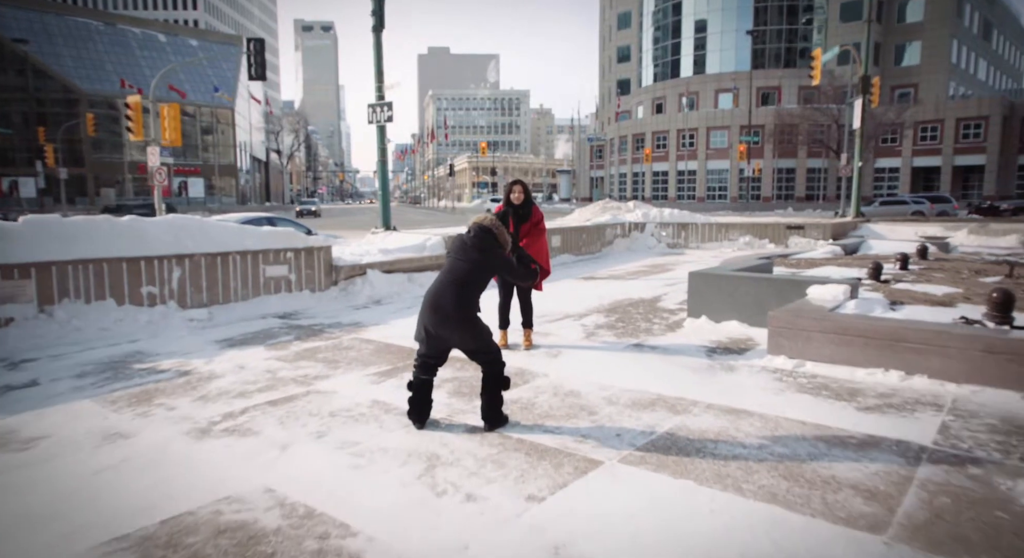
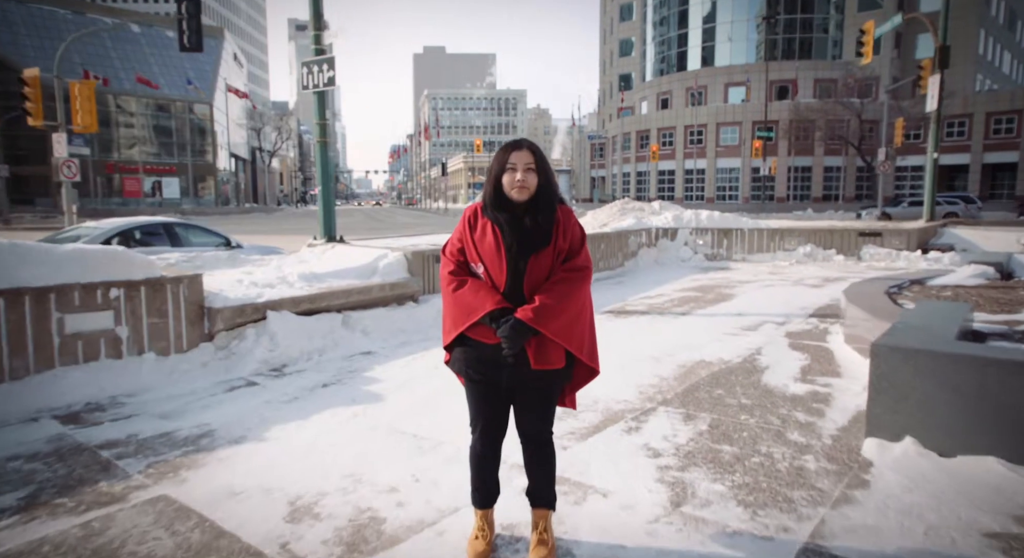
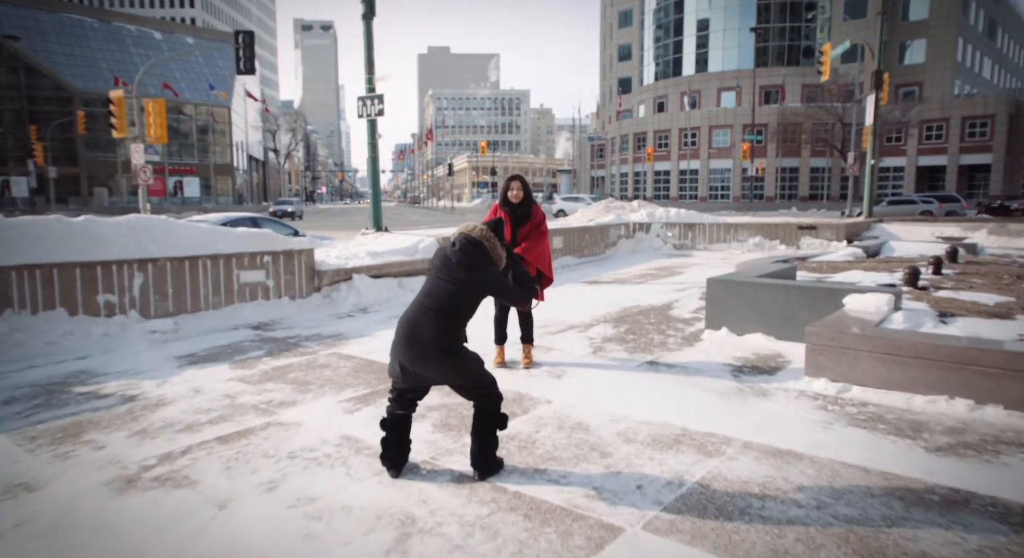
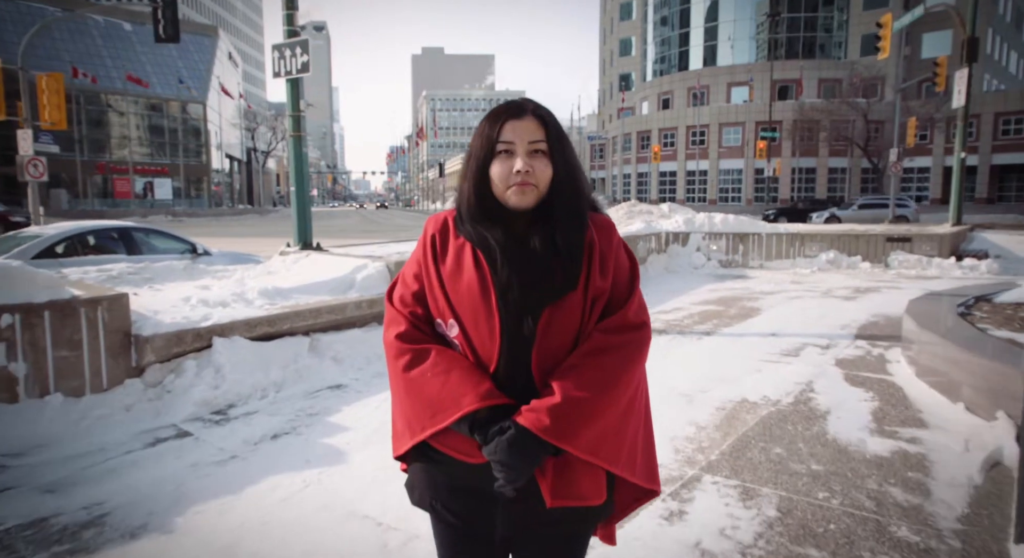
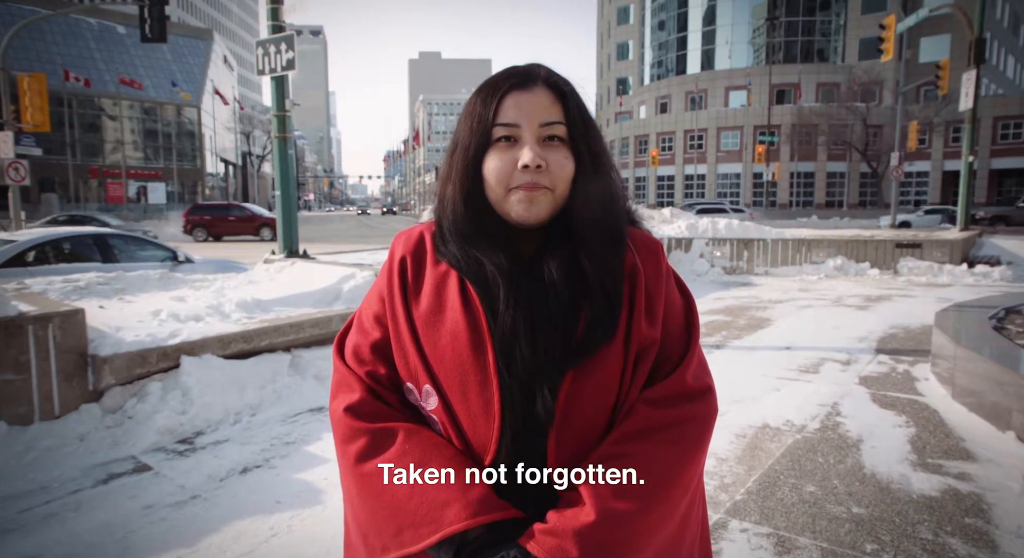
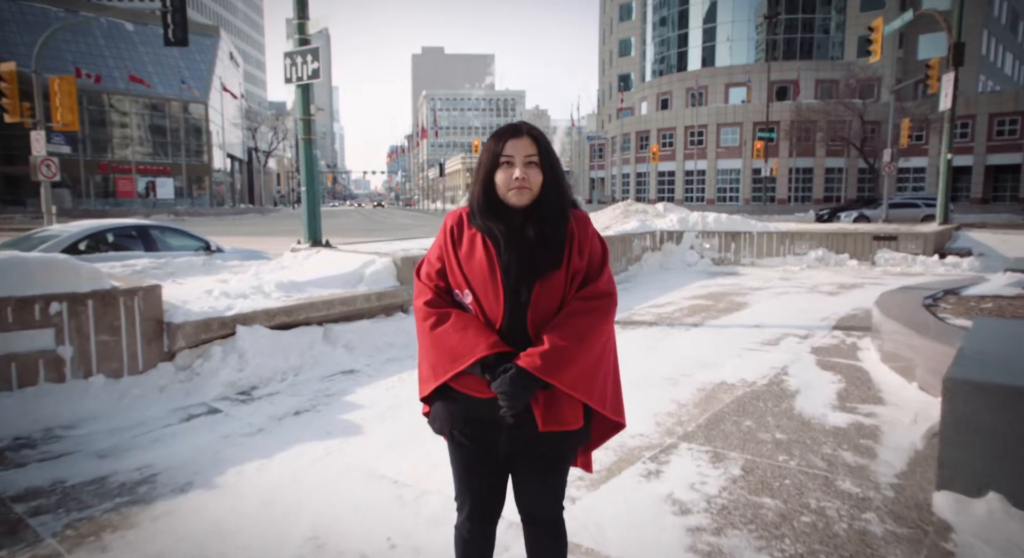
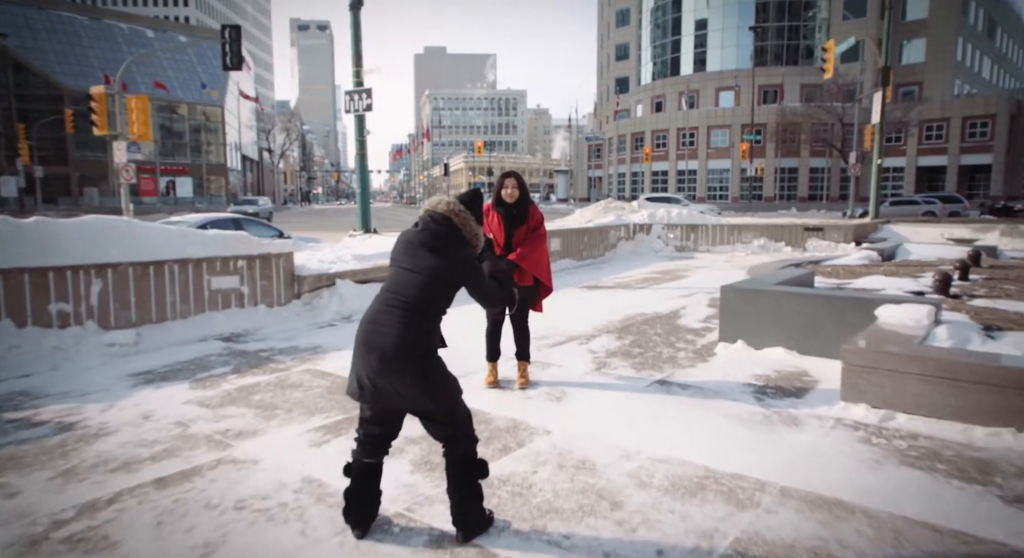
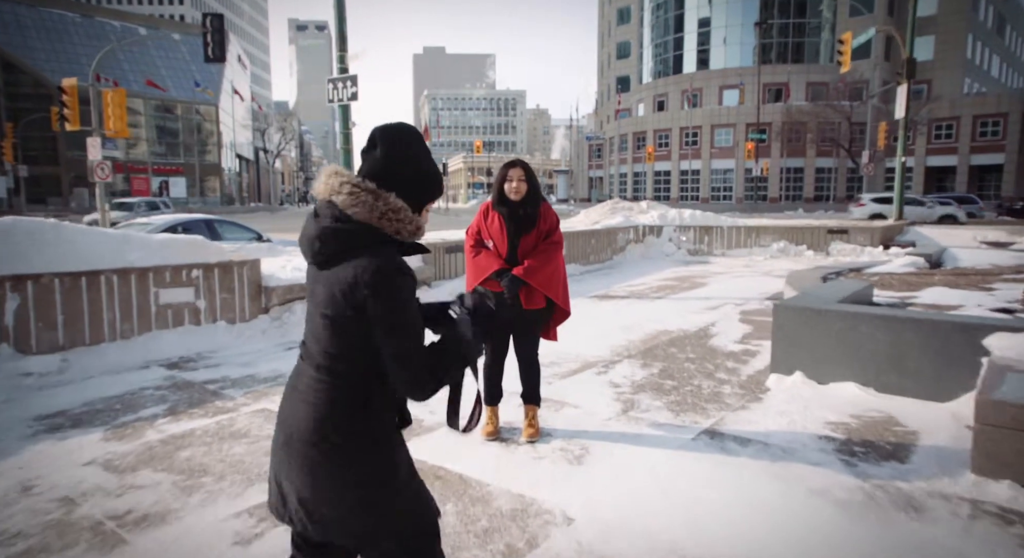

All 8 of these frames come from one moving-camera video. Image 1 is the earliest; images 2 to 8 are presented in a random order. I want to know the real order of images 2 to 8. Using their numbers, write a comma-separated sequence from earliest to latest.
3, 7, 8, 2, 6, 4, 5
